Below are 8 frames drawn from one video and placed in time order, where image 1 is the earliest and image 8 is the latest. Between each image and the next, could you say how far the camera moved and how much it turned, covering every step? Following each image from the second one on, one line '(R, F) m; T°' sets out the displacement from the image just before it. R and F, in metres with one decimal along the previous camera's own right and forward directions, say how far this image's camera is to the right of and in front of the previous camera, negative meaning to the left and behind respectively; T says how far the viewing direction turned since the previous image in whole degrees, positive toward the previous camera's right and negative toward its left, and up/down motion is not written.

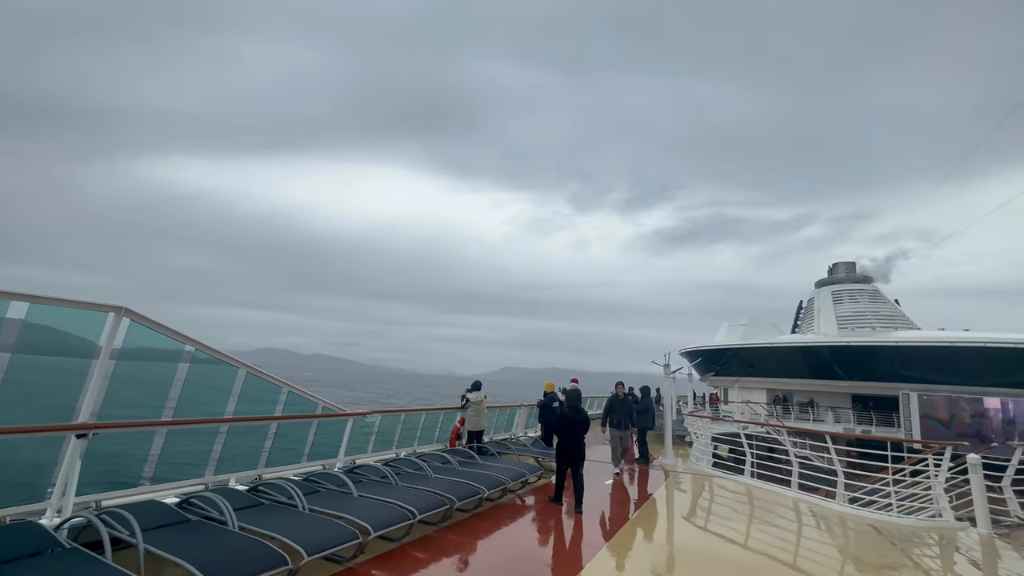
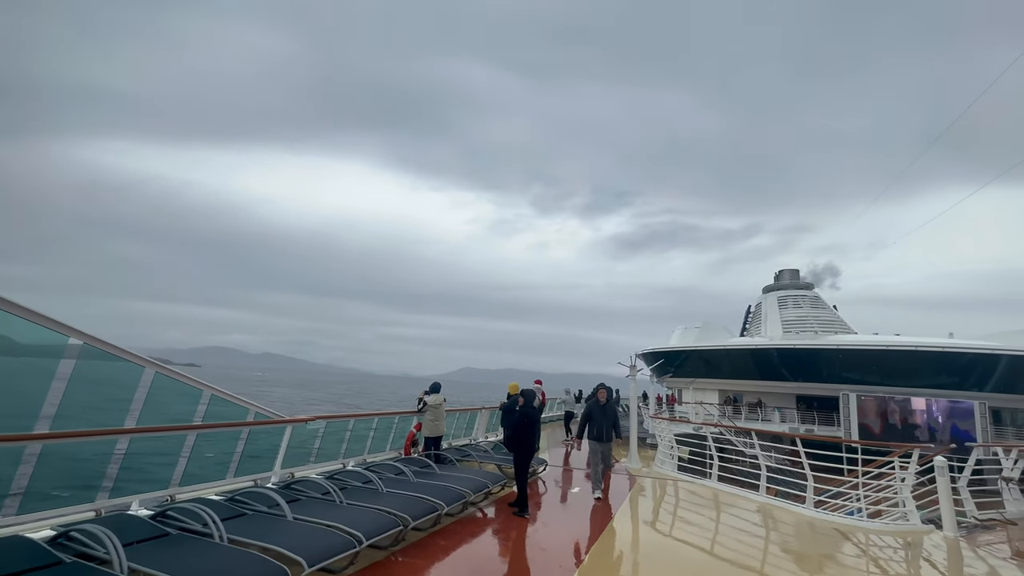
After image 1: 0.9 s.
(-0.1, +0.5) m; +5°
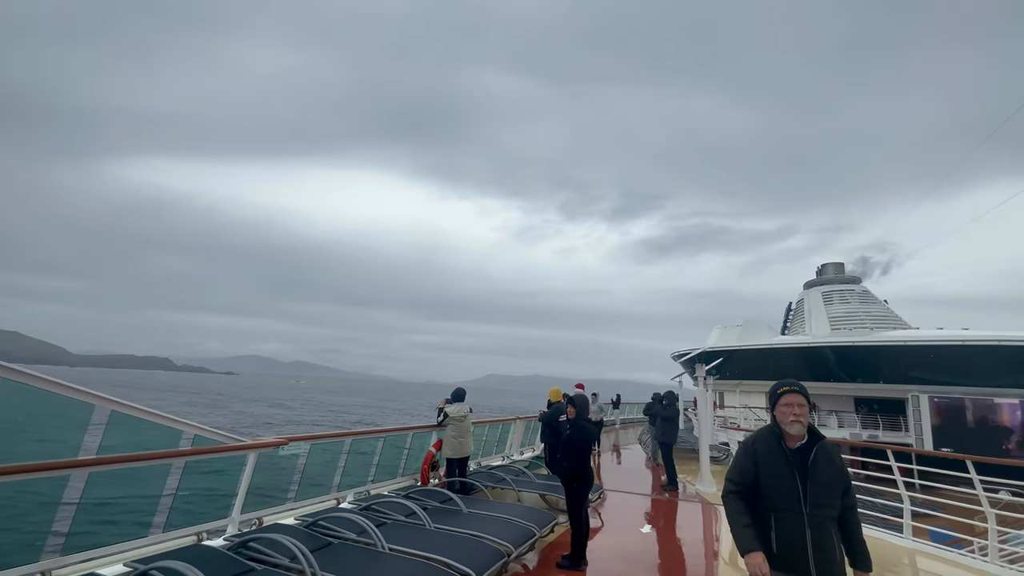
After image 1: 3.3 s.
(-0.2, +1.5) m; -3°
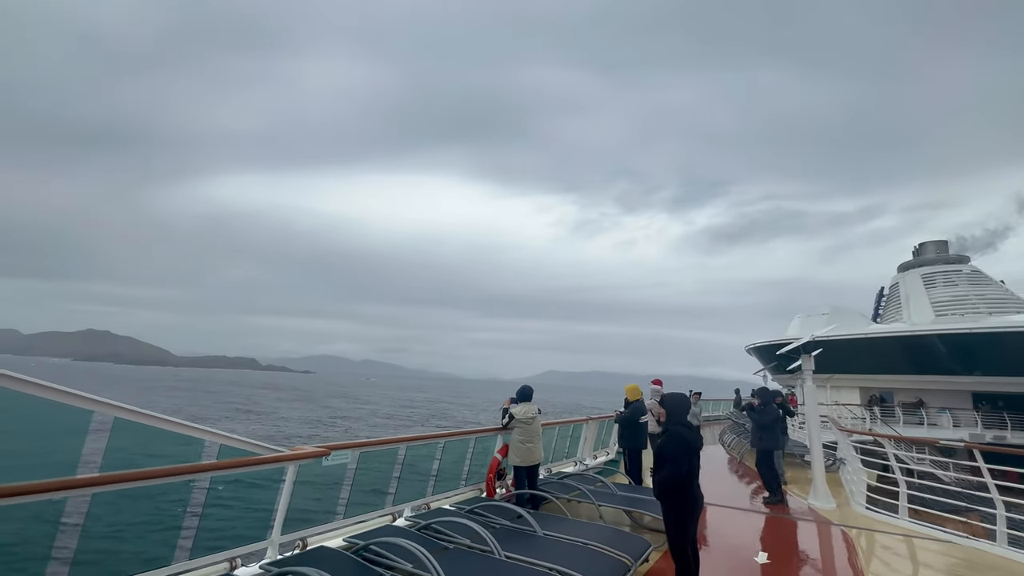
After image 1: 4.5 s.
(-0.1, +0.7) m; -7°
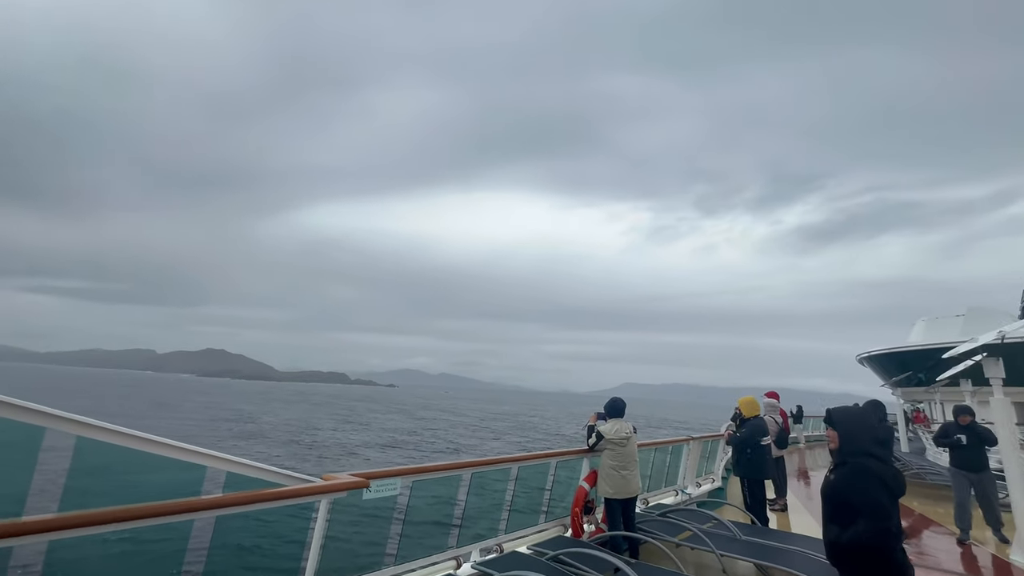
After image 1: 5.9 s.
(-0.1, +0.8) m; -9°
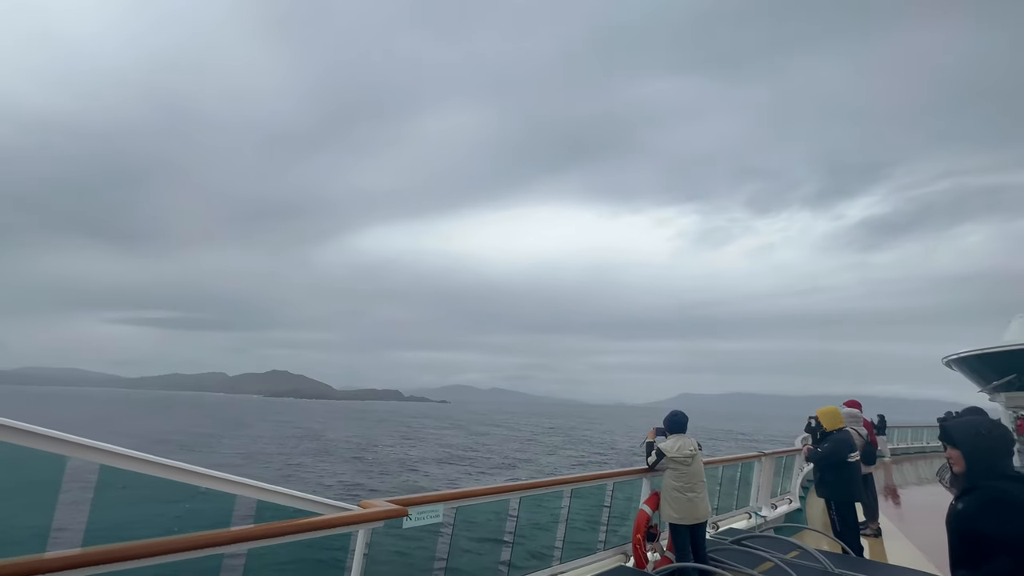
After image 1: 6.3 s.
(0.0, +0.2) m; -6°
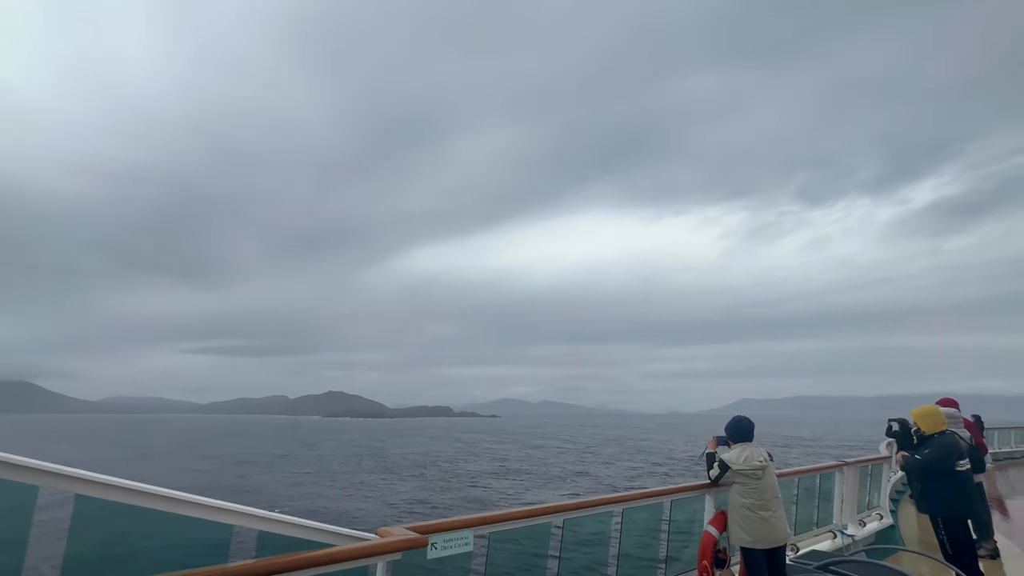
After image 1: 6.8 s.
(+0.1, +0.3) m; -6°
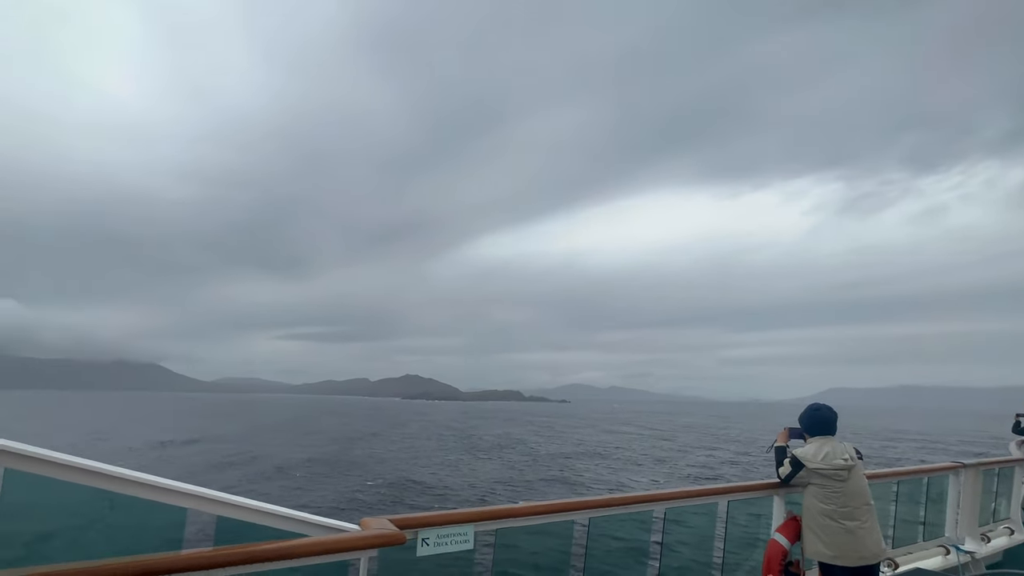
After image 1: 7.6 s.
(+0.3, +0.4) m; -9°
